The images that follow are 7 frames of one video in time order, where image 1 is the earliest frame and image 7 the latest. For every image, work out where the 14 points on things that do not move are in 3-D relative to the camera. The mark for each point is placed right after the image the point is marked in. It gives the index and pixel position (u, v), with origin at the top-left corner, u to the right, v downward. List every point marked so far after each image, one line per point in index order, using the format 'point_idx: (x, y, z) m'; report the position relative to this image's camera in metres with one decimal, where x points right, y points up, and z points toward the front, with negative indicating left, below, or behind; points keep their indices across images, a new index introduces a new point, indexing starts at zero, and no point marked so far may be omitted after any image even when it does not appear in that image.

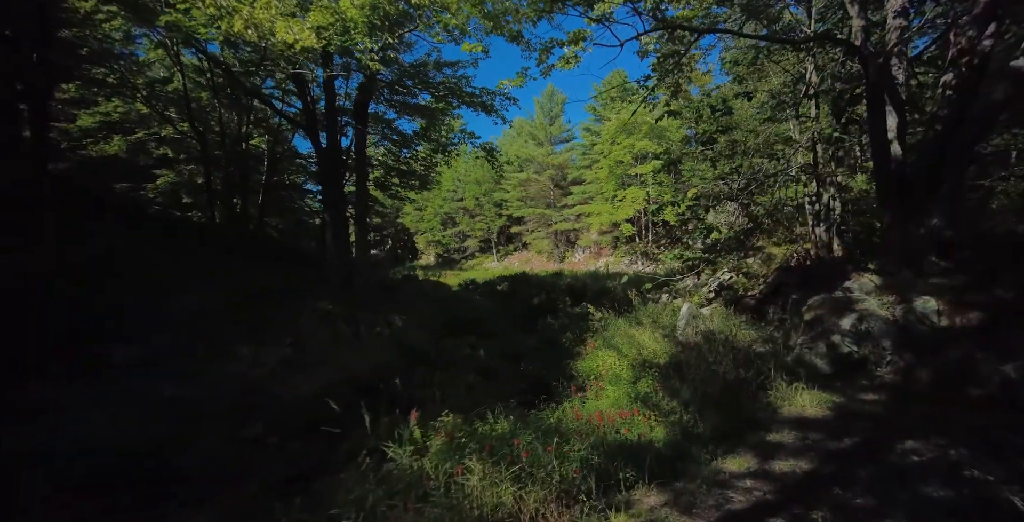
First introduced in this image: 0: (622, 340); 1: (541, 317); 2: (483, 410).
0: (+2.2, -1.6, +9.7) m
1: (+0.9, -1.7, +13.7) m
2: (-0.5, -2.2, +6.5) m
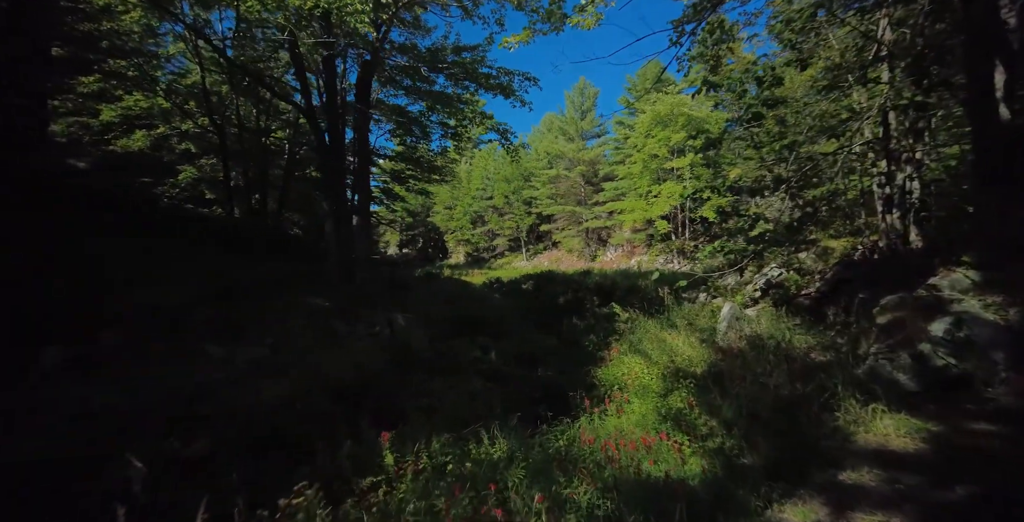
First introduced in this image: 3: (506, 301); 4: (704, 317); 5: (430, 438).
0: (+2.5, -1.5, +8.5) m
1: (+1.4, -1.6, +12.6) m
2: (-0.4, -2.0, +5.5) m
3: (-0.2, -1.3, +14.2) m
4: (+3.9, -1.1, +9.5) m
5: (-0.9, -2.0, +5.2) m
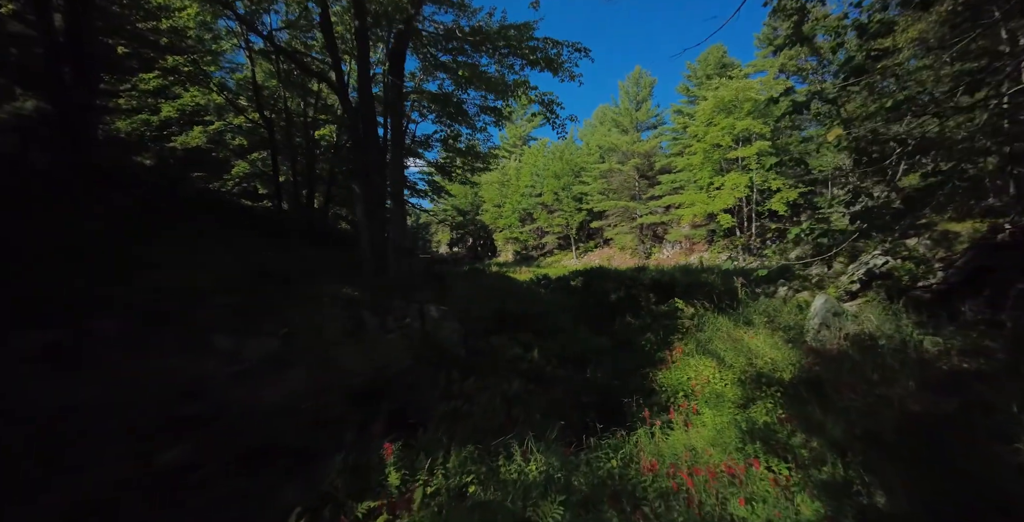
0: (+3.2, -1.3, +7.2) m
1: (+2.6, -1.4, +11.4) m
2: (0.0, -1.8, +4.5) m
3: (+1.2, -1.0, +13.1) m
4: (+4.6, -0.9, +8.0) m
5: (-0.6, -1.7, +4.3) m
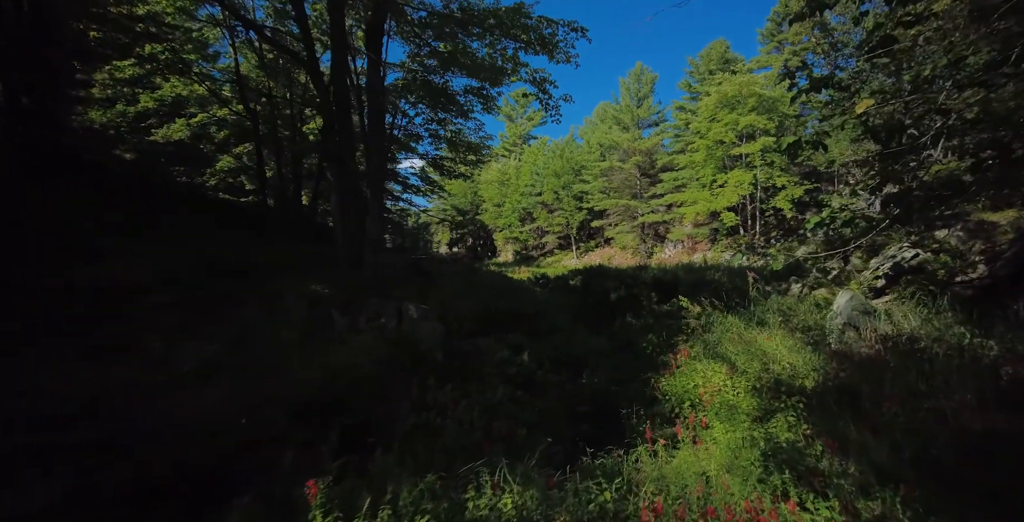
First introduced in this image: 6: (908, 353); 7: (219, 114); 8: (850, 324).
0: (+3.0, -1.2, +6.4) m
1: (+2.4, -1.3, +10.6) m
2: (-0.2, -1.7, +3.7) m
3: (+1.0, -0.9, +12.4) m
4: (+4.4, -0.8, +7.2) m
5: (-0.8, -1.6, +3.5) m
6: (+4.2, -1.0, +5.0) m
7: (-10.7, +5.4, +17.3) m
8: (+4.3, -0.8, +6.1) m
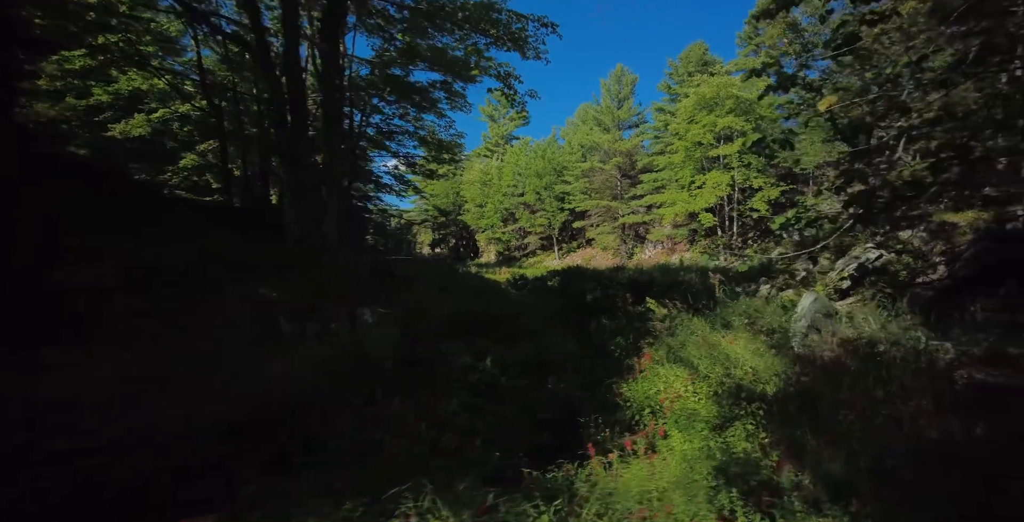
0: (+2.4, -1.2, +6.2) m
1: (+1.7, -1.3, +10.4) m
2: (-0.7, -1.7, +3.4) m
3: (+0.2, -1.0, +12.1) m
4: (+3.9, -0.8, +7.1) m
5: (-1.2, -1.6, +3.2) m
6: (+3.7, -1.0, +4.8) m
7: (-11.6, +5.3, +16.7) m
8: (+3.8, -0.8, +6.0) m
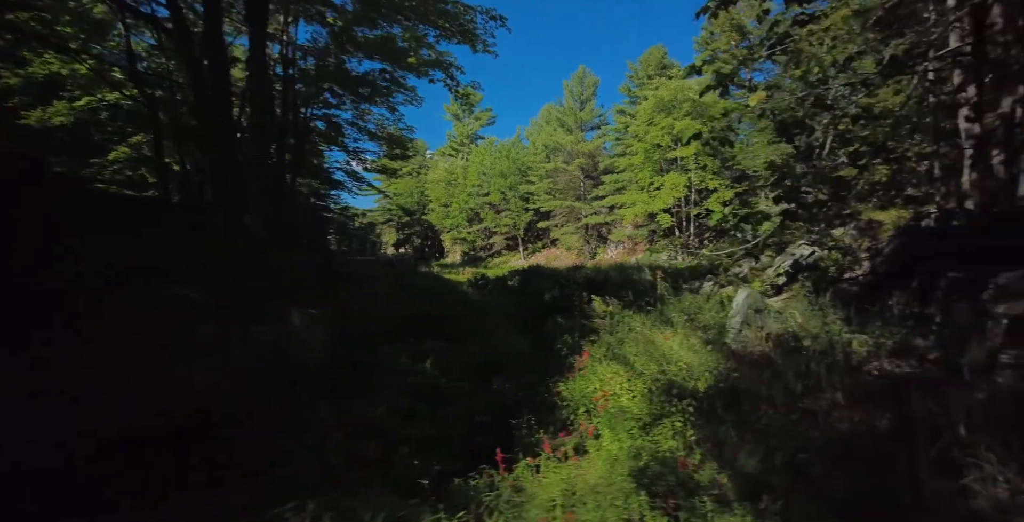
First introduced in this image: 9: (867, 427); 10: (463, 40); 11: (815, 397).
0: (+1.6, -1.1, +6.2) m
1: (+0.6, -1.3, +10.3) m
2: (-1.3, -1.7, +3.2) m
3: (-1.0, -0.9, +11.9) m
4: (+3.0, -0.8, +7.2) m
5: (-1.8, -1.6, +2.9) m
6: (+2.9, -0.9, +4.9) m
7: (-13.1, +5.3, +15.7) m
8: (+3.0, -0.8, +6.0) m
9: (+2.5, -1.2, +3.2) m
10: (-1.1, +4.8, +10.3) m
11: (+2.5, -1.1, +3.9) m
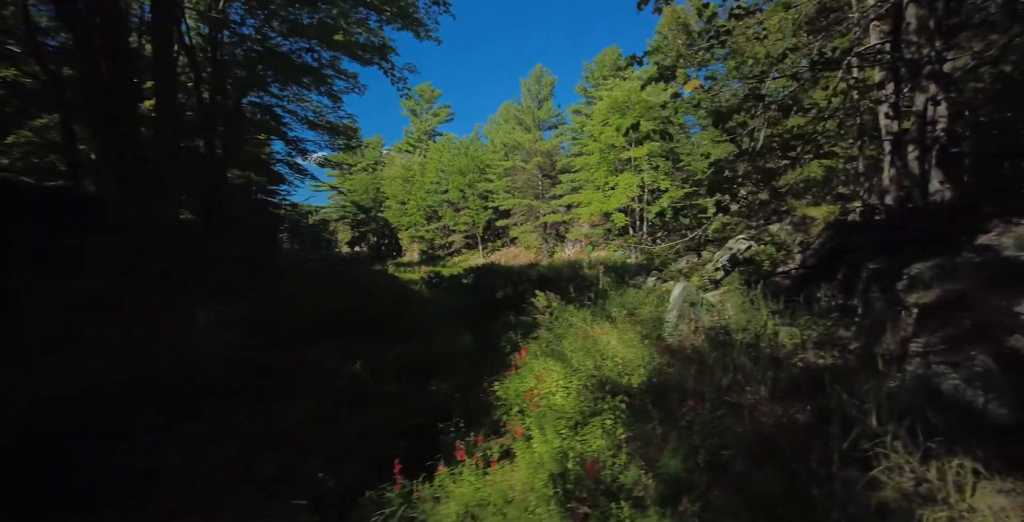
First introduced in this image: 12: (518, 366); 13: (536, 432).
0: (+0.8, -1.1, +6.1) m
1: (-0.6, -1.2, +10.1) m
2: (-1.9, -1.6, +2.9) m
3: (-2.3, -0.9, +11.6) m
4: (+2.1, -0.7, +7.1) m
5: (-2.3, -1.5, +2.5) m
6: (+2.2, -0.9, +4.9) m
7: (-14.6, +5.4, +14.3) m
8: (+2.2, -0.7, +6.0) m
9: (+1.9, -1.1, +3.2) m
10: (-2.2, +4.9, +9.9) m
11: (+1.9, -1.1, +3.9) m
12: (+0.1, -1.3, +6.0) m
13: (+0.2, -1.5, +4.3) m
